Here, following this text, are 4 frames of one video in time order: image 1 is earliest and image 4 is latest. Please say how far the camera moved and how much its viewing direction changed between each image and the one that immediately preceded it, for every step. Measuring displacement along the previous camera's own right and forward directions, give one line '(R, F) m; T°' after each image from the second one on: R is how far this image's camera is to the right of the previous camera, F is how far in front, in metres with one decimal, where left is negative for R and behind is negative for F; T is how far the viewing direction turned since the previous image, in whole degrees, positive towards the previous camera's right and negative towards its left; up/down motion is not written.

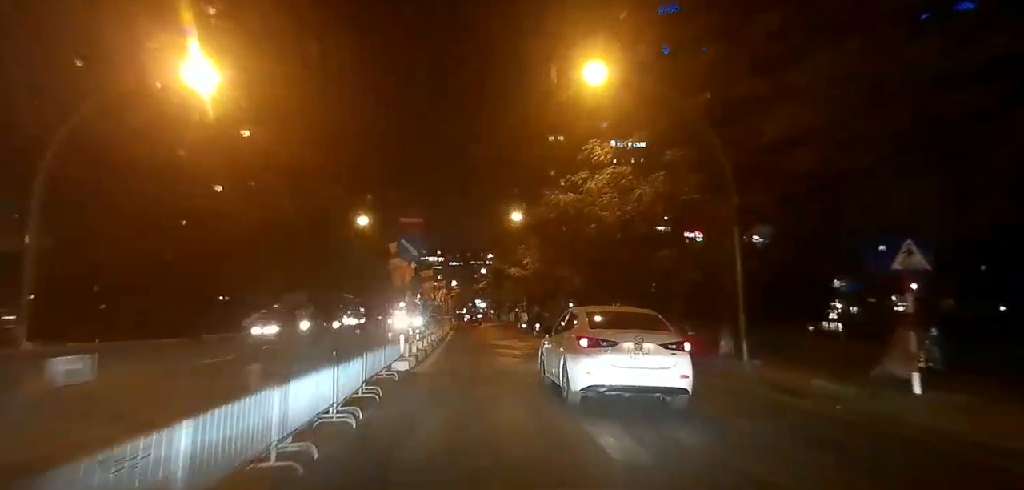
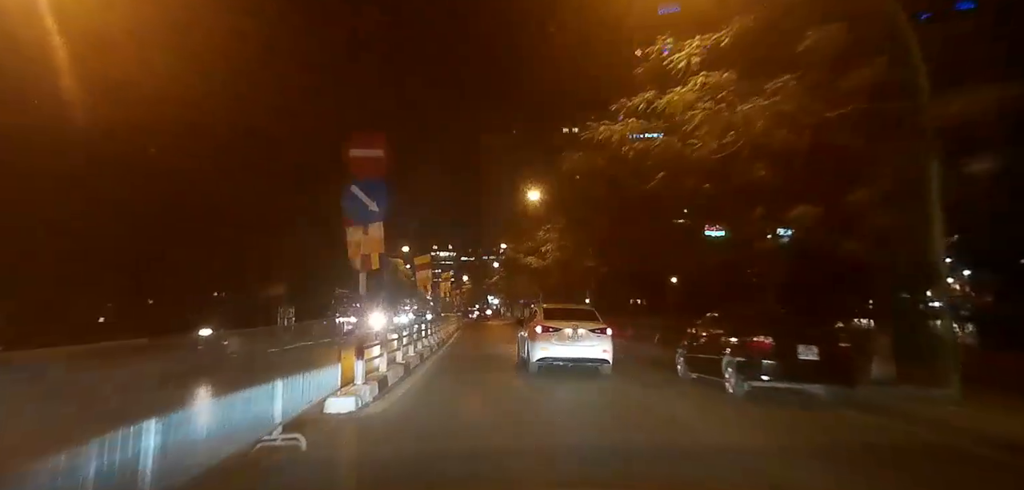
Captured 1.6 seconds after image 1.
(-0.1, +1.9) m; -1°
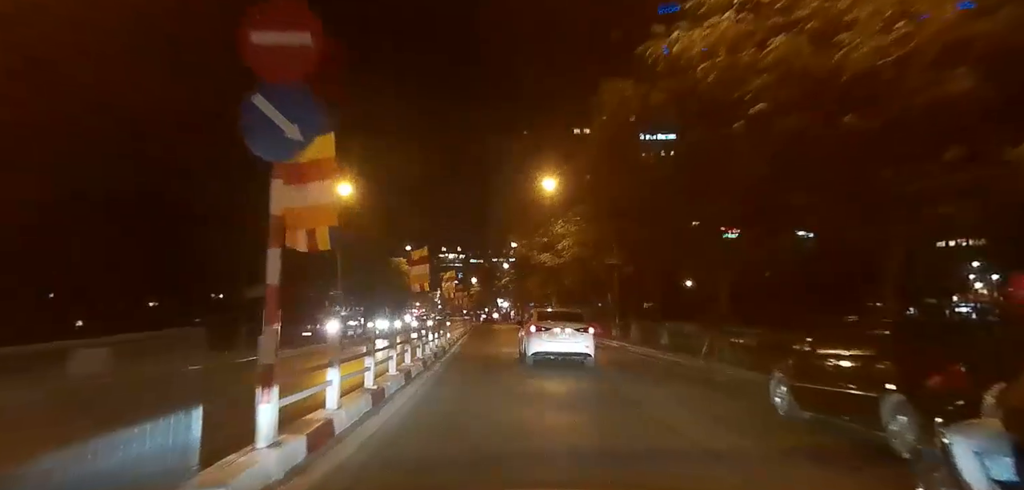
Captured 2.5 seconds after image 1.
(0.0, +1.2) m; -1°
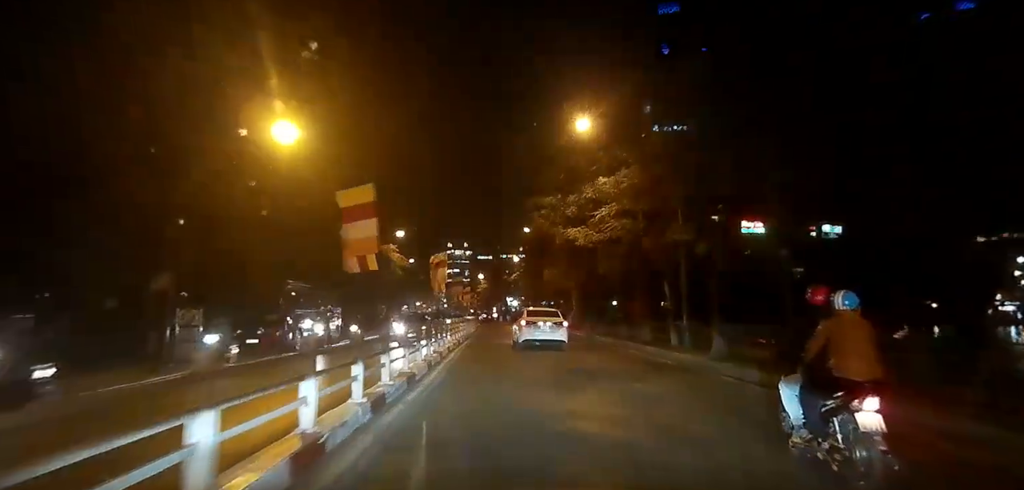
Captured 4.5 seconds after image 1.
(-0.2, +2.4) m; -1°
